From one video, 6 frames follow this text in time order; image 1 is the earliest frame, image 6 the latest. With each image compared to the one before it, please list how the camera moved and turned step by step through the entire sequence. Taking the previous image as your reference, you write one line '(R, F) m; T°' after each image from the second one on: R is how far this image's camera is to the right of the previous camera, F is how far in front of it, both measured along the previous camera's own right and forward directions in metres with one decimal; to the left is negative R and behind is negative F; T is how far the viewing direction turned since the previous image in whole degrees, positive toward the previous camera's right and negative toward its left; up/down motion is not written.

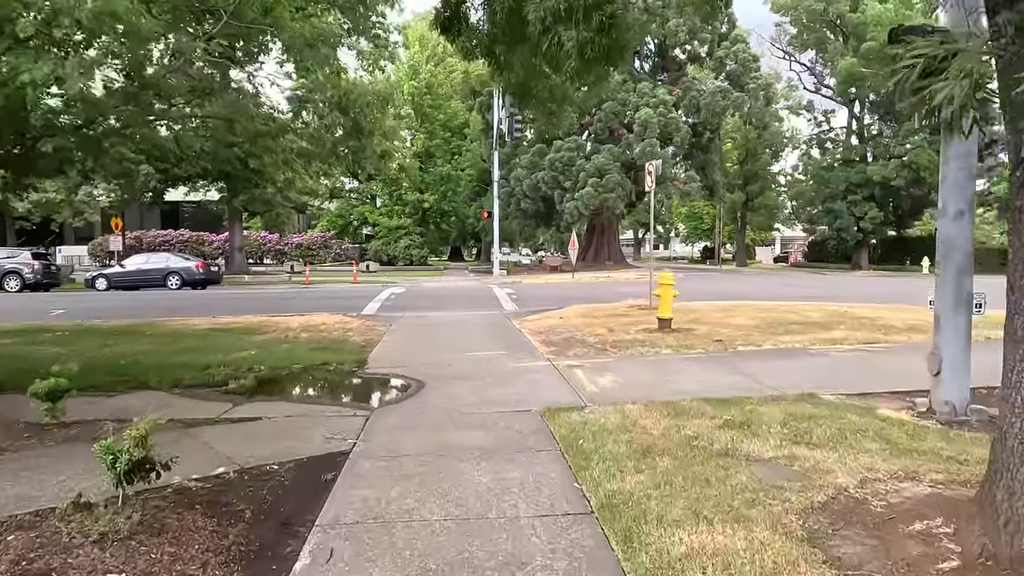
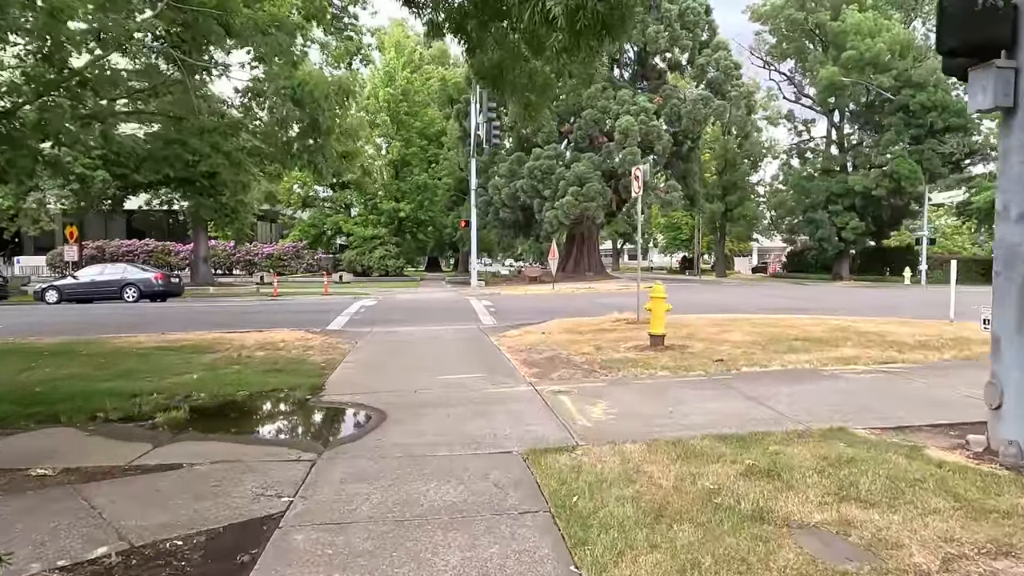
(0.0, +1.0) m; +2°
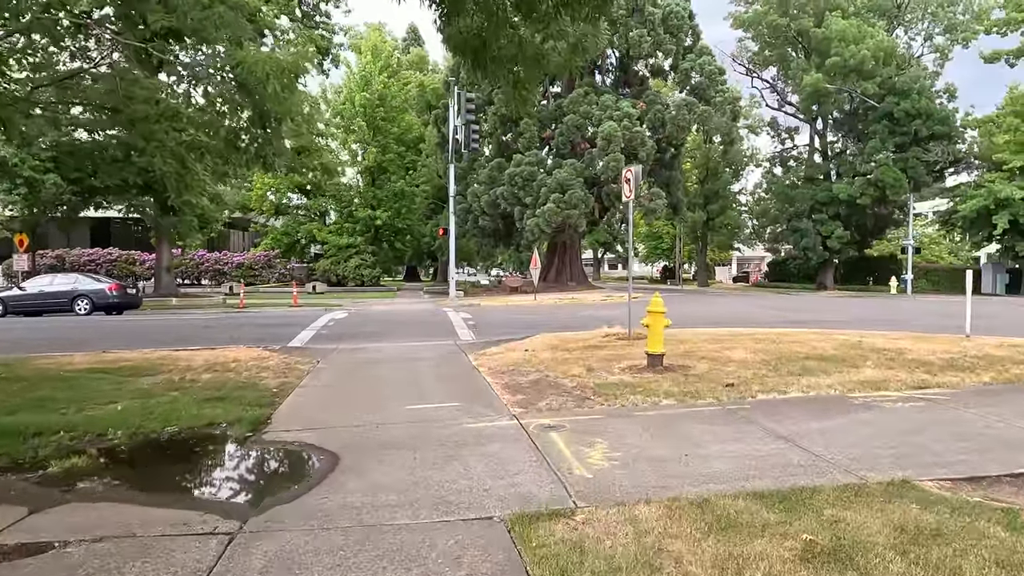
(0.0, +1.2) m; +2°
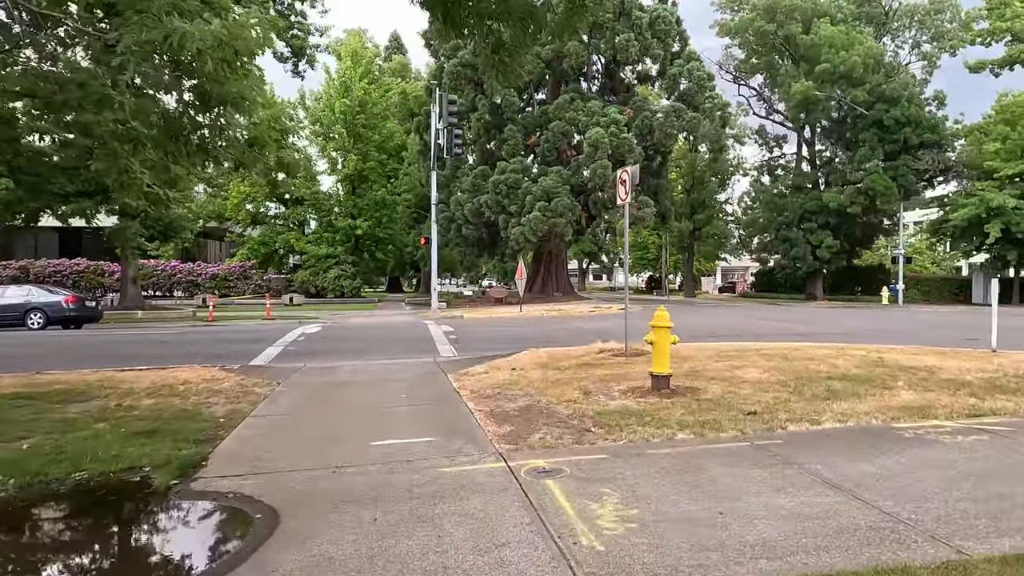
(0.0, +1.1) m; +1°
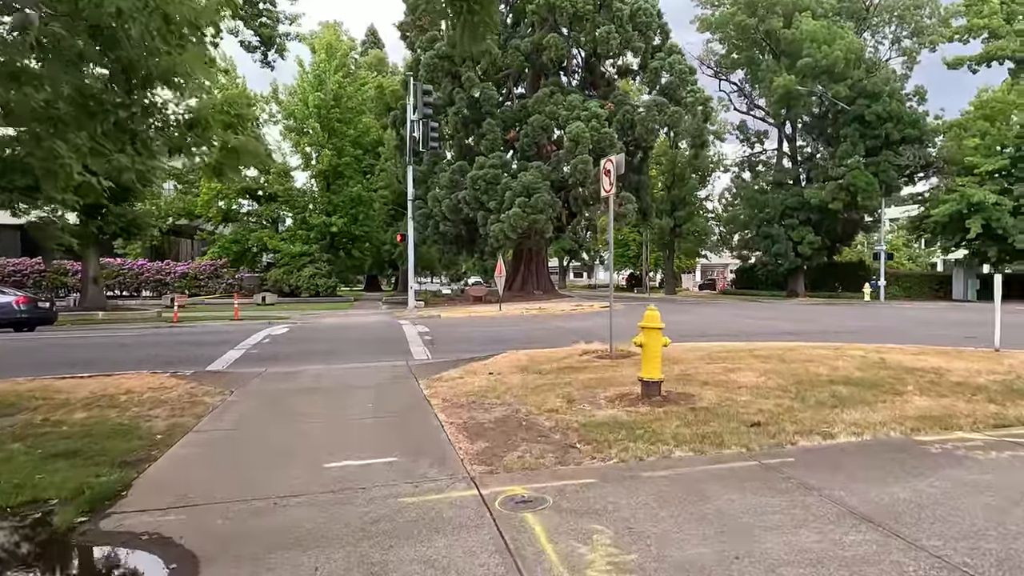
(+0.1, +0.8) m; +2°
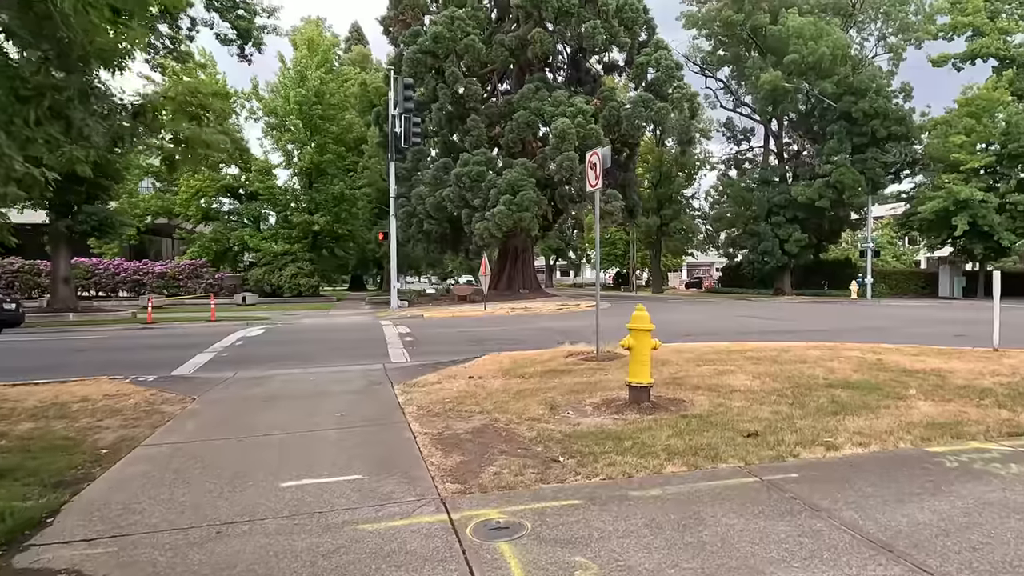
(+0.1, +0.5) m; +1°
